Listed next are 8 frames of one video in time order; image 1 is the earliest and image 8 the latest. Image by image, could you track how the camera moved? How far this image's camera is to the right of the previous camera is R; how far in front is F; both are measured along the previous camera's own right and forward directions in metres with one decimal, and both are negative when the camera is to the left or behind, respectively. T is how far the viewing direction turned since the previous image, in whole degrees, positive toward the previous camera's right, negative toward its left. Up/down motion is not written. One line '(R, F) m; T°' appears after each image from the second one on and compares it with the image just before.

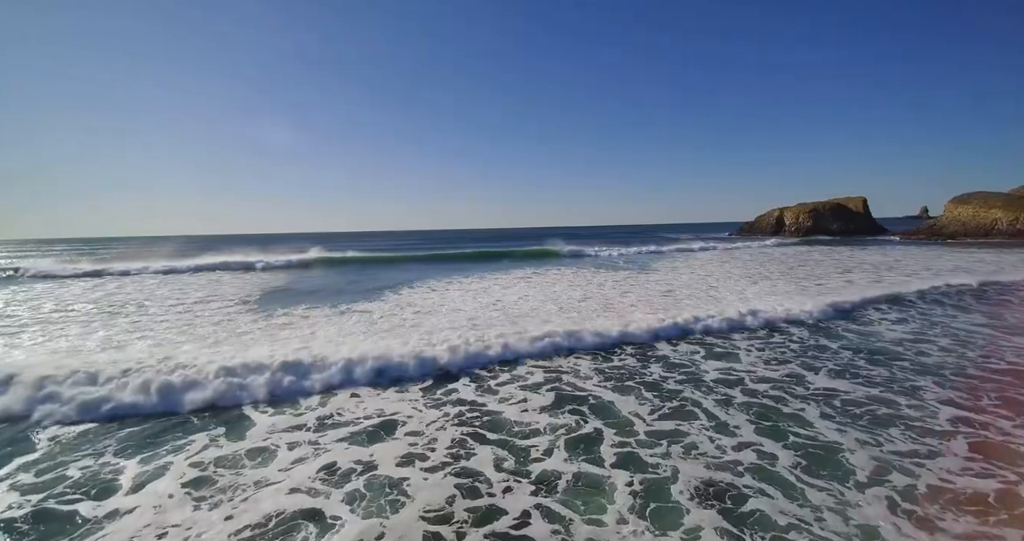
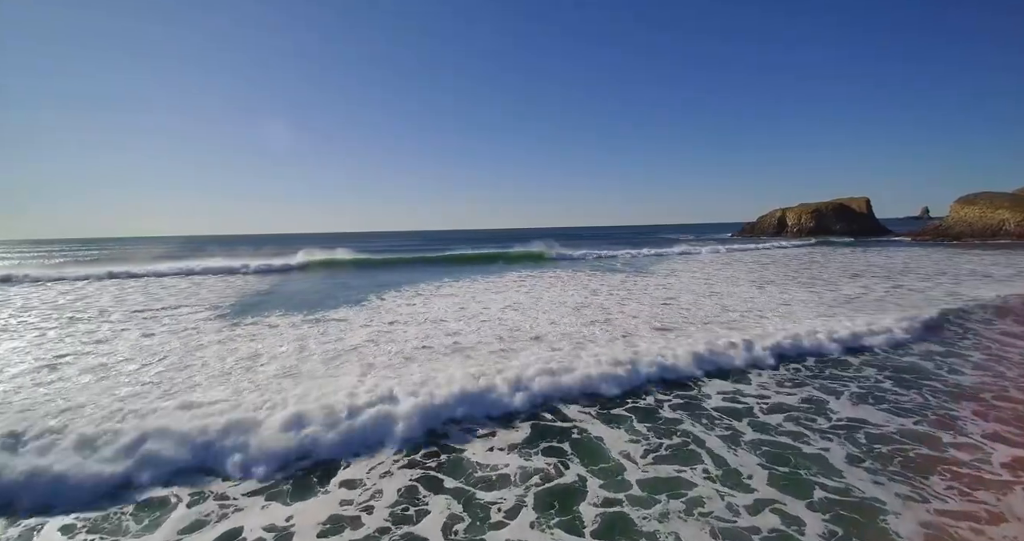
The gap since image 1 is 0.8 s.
(+0.3, +0.8) m; 0°
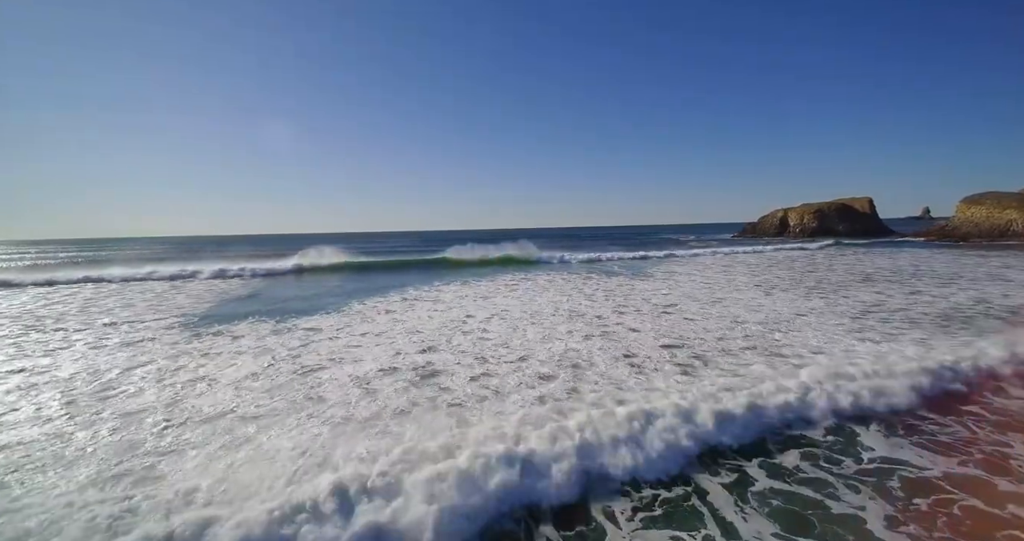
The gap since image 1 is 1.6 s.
(+0.3, +0.8) m; 0°
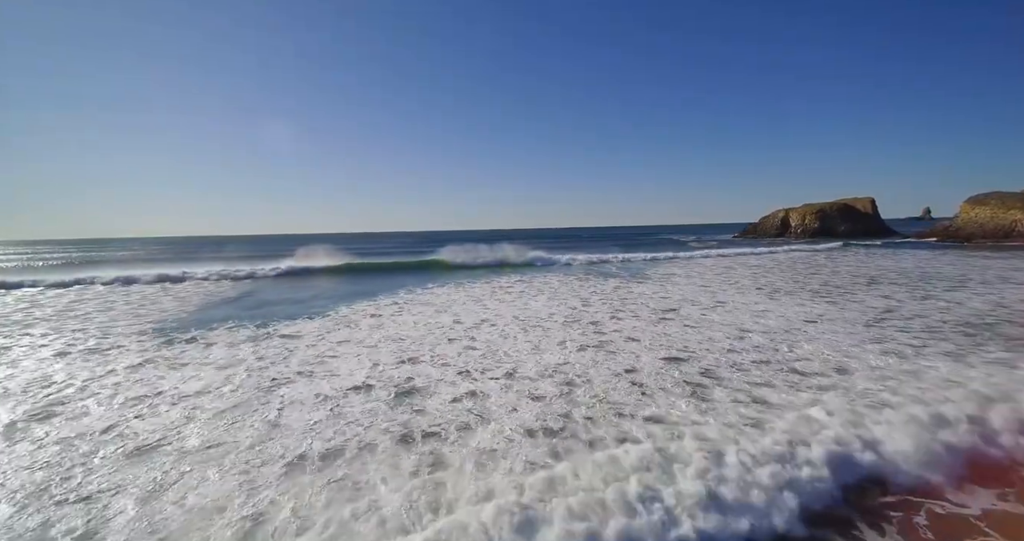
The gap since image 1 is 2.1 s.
(+0.2, +0.5) m; 0°
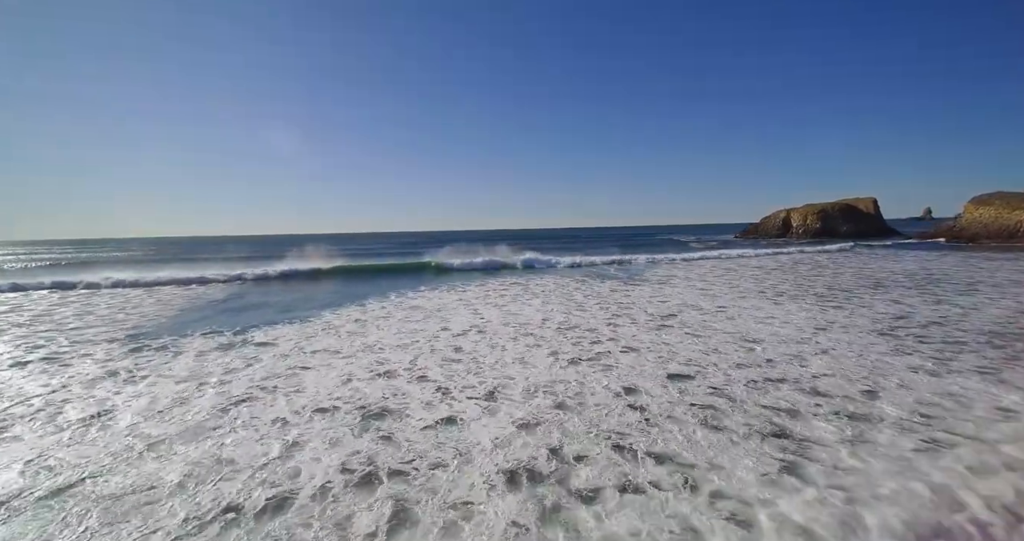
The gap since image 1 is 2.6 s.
(+0.2, +0.5) m; 0°
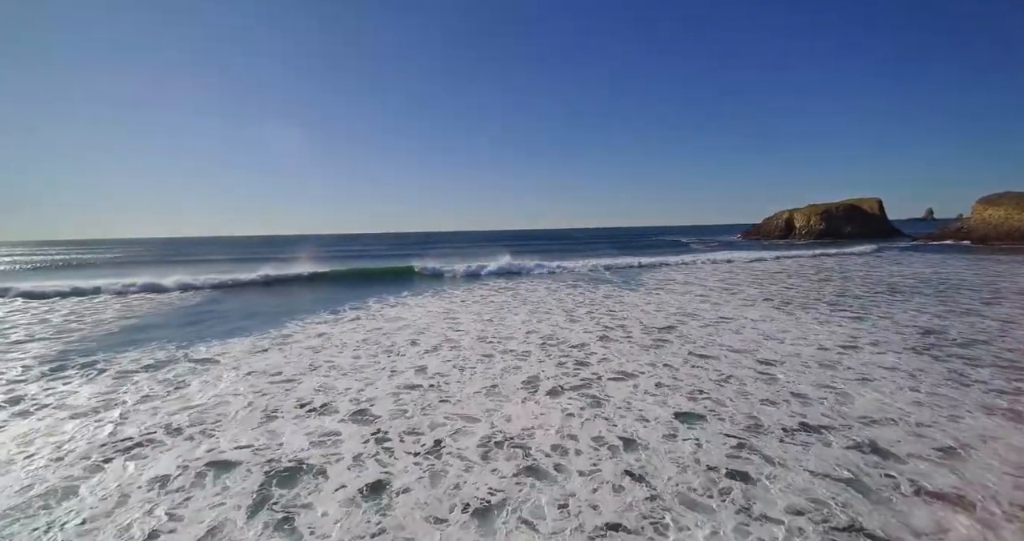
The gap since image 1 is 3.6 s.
(+0.4, +1.1) m; 0°
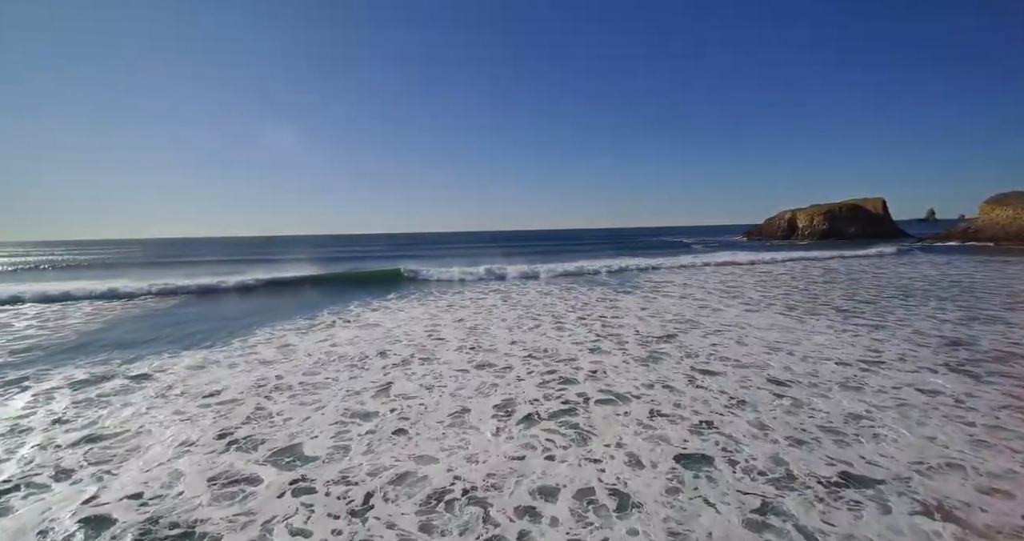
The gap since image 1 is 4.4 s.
(+0.3, +0.8) m; 0°
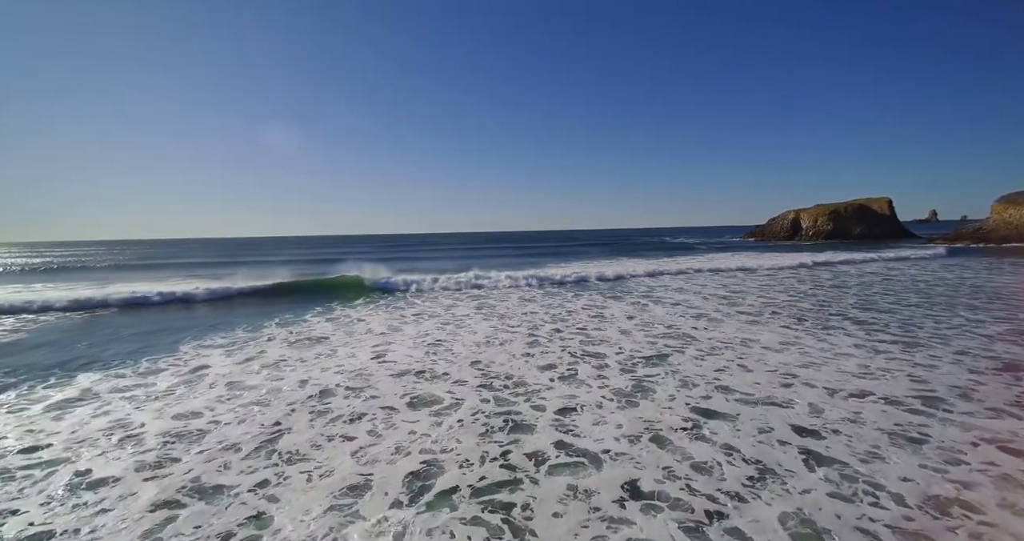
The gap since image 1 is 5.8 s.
(+0.6, +1.4) m; 0°
